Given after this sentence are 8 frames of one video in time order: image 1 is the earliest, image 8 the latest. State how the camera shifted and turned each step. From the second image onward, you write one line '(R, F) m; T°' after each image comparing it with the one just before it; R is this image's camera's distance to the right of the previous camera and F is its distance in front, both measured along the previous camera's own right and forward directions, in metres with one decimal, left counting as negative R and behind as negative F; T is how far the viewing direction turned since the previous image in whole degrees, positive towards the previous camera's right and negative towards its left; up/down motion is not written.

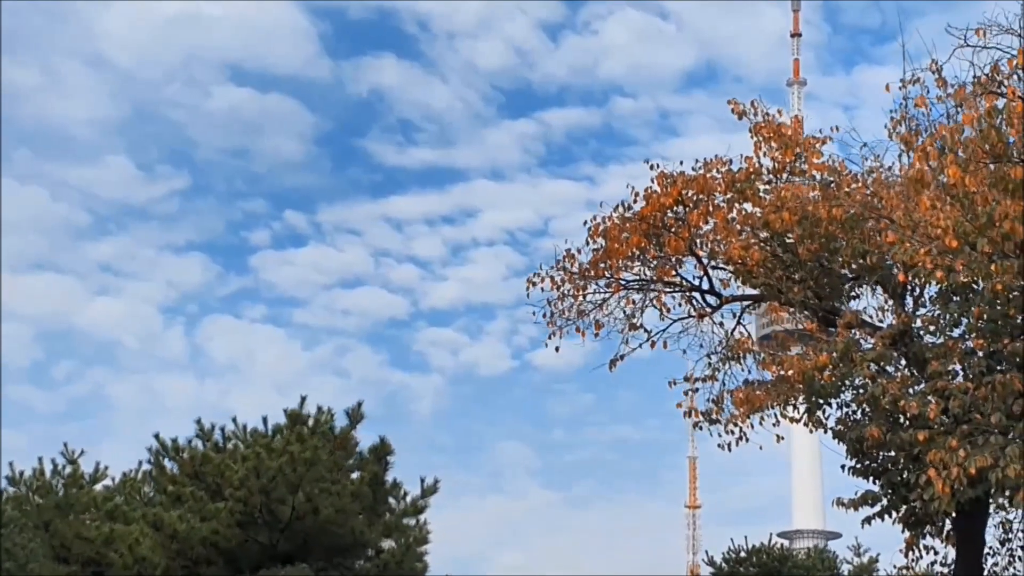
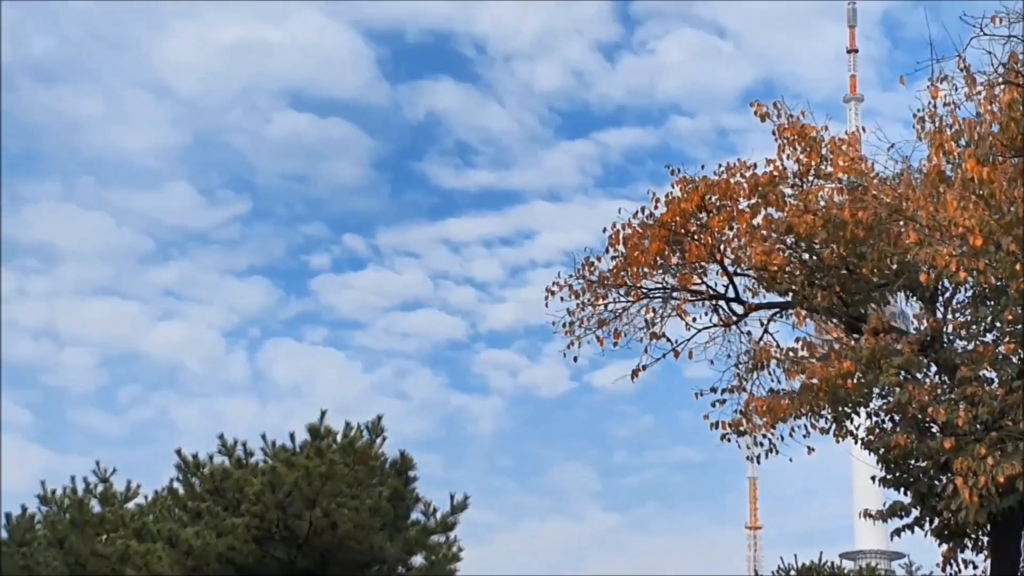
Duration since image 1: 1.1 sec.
(+0.5, +0.4) m; -3°
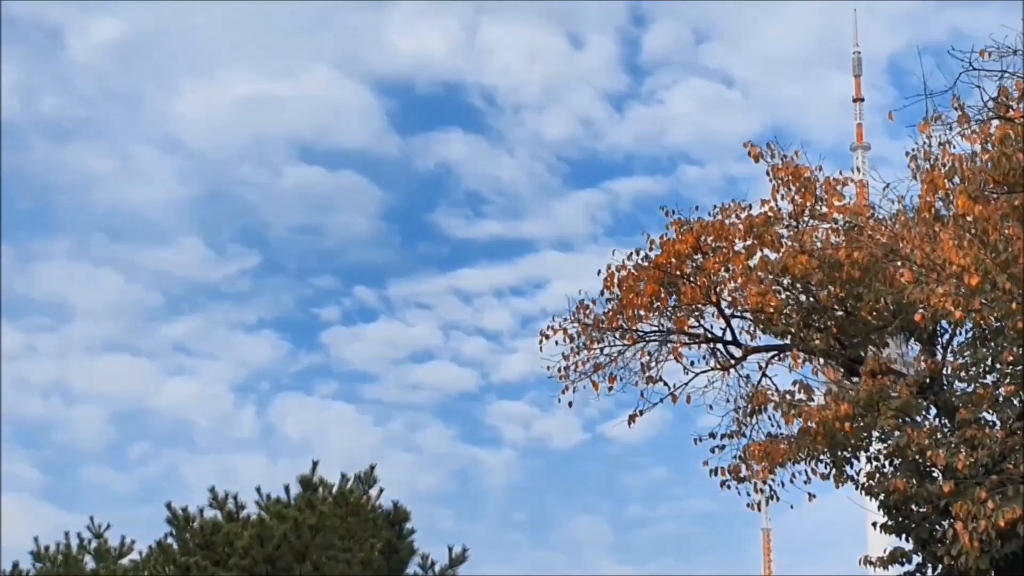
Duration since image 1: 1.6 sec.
(+0.3, +0.3) m; -1°
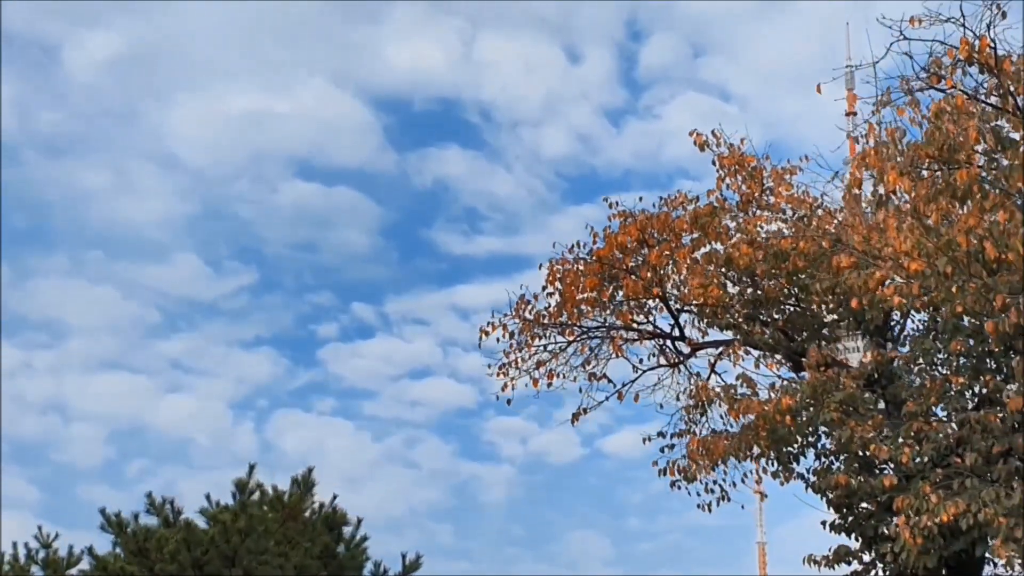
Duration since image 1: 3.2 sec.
(+0.8, +0.6) m; 0°
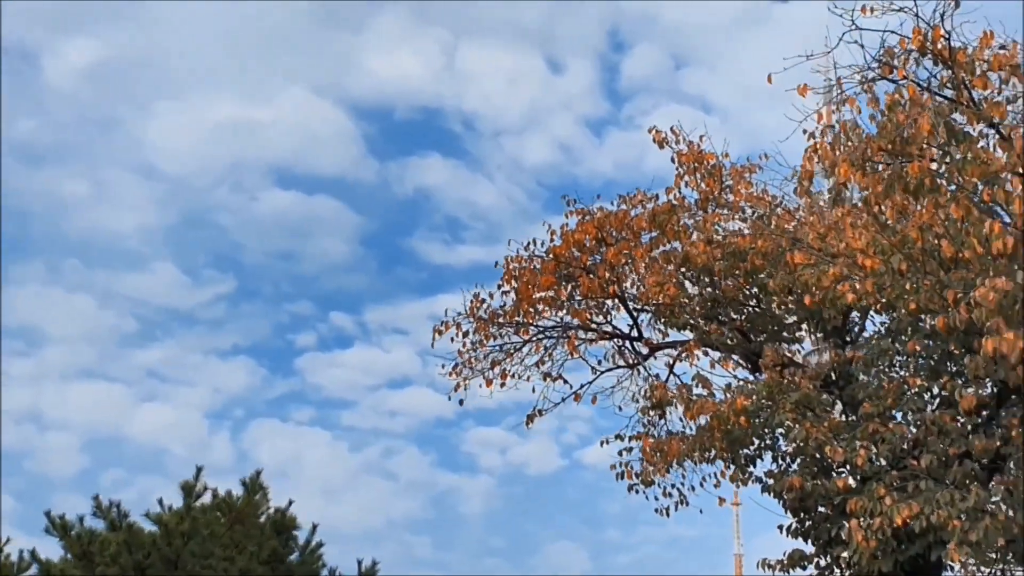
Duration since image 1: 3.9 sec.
(+0.3, +0.3) m; +1°
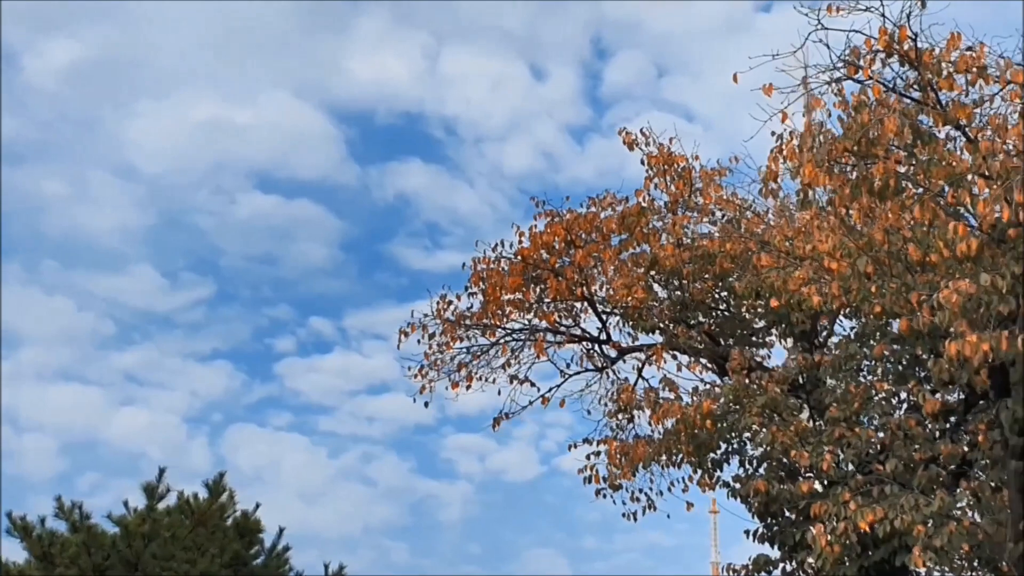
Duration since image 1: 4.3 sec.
(+0.2, +0.1) m; +1°
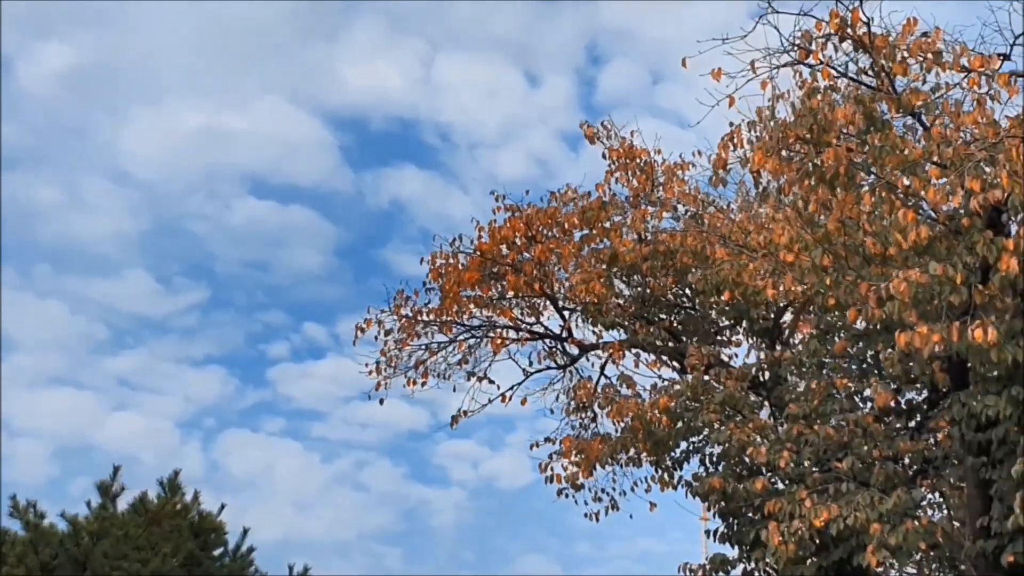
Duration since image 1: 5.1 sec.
(+0.4, +0.3) m; 0°
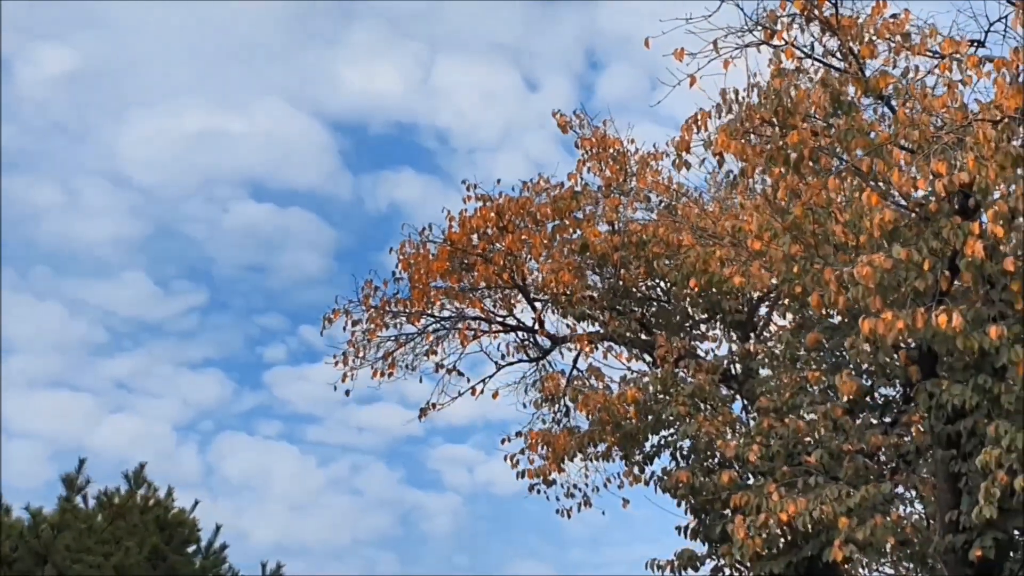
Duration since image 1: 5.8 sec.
(+0.3, +0.3) m; 0°
